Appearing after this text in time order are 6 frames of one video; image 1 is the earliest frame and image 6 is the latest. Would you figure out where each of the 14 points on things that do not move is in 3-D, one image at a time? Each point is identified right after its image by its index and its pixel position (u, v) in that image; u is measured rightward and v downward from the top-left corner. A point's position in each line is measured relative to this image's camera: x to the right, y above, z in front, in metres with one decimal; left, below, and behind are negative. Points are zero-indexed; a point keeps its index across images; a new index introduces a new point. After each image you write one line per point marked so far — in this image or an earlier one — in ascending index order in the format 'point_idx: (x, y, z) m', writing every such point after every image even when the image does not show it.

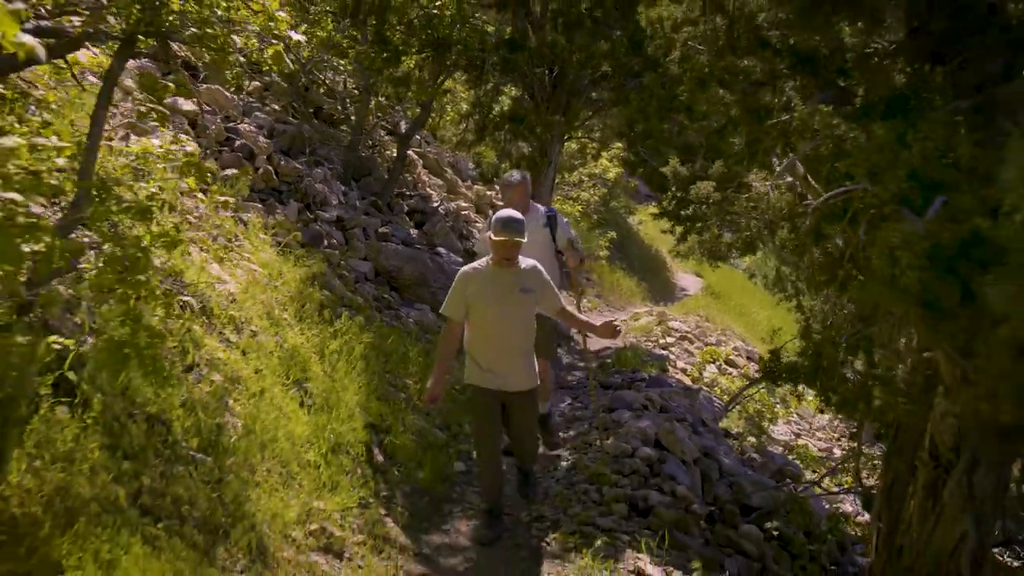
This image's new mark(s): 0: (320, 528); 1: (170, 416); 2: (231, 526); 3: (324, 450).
0: (-0.7, -0.9, +3.9) m
1: (-1.2, -0.4, +3.7) m
2: (-0.9, -0.8, +3.4) m
3: (-0.8, -0.7, +4.3) m
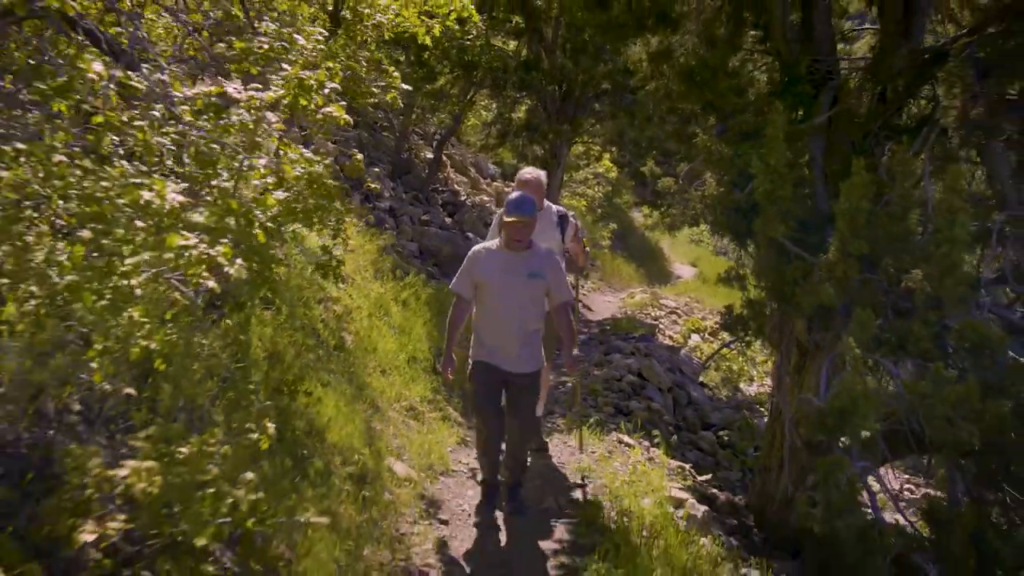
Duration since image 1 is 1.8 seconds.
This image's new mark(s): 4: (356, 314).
0: (-0.6, -0.6, +6.0) m
1: (-1.1, -0.2, +5.8) m
2: (-0.8, -0.5, +5.5) m
3: (-0.6, -0.4, +6.4) m
4: (-0.9, -0.1, +6.5) m
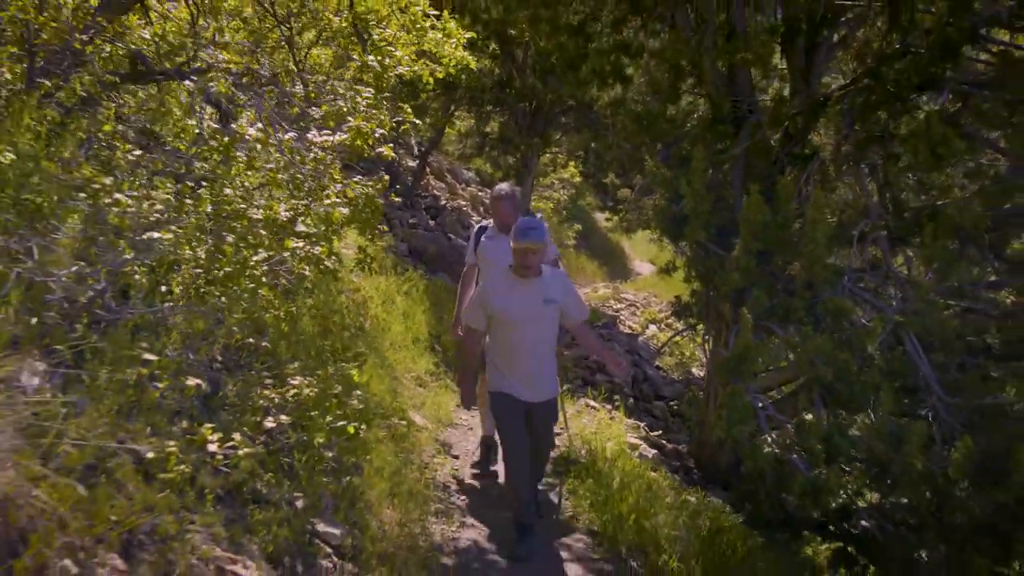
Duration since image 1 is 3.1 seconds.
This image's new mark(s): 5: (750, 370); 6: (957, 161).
0: (-0.7, -0.6, +7.4) m
1: (-1.1, -0.1, +7.2) m
2: (-0.9, -0.5, +6.9) m
3: (-0.7, -0.4, +7.9) m
4: (-1.0, -0.1, +7.9) m
5: (+1.2, -0.4, +5.1) m
6: (+2.1, +0.6, +5.0) m
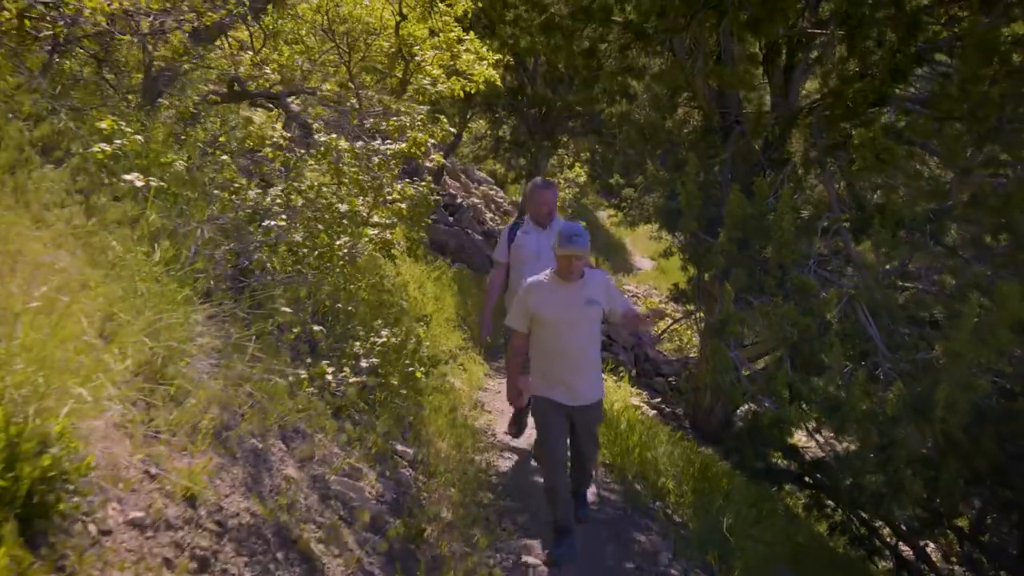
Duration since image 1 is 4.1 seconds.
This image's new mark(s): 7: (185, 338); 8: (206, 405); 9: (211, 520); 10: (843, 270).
0: (-0.5, -0.5, +8.5) m
1: (-1.0, 0.0, +8.3) m
2: (-0.7, -0.4, +8.1) m
3: (-0.6, -0.3, +9.0) m
4: (-0.9, 0.0, +9.1) m
5: (+1.3, -0.3, +6.3) m
6: (+2.3, +0.7, +6.2) m
7: (-1.1, -0.2, +3.6) m
8: (-1.0, -0.4, +3.4) m
9: (-0.9, -0.7, +3.0) m
10: (+2.0, +0.1, +6.4) m
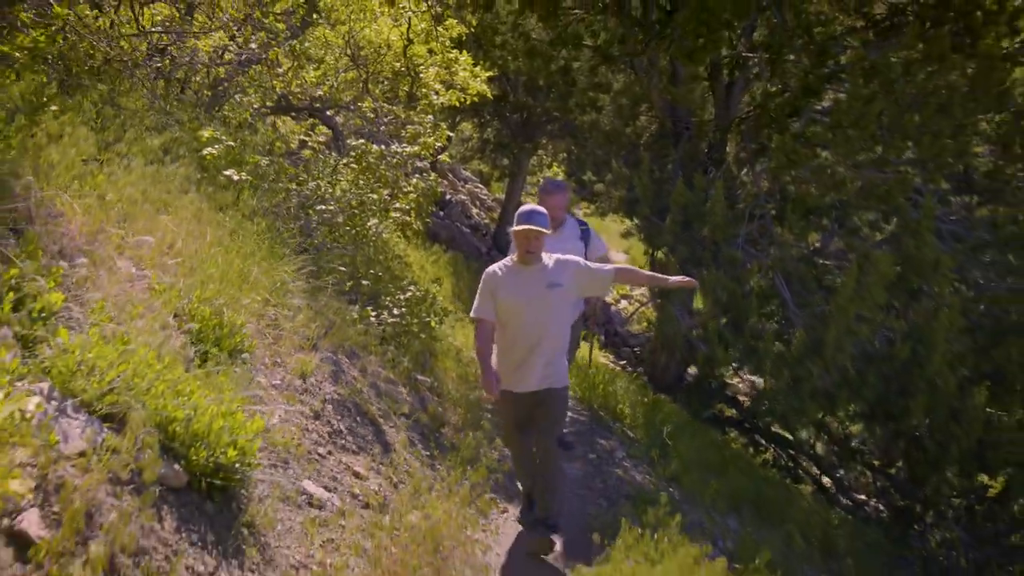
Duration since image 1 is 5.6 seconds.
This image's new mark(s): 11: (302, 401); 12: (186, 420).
0: (-0.6, -0.3, +10.2) m
1: (-1.1, +0.2, +10.0) m
2: (-0.8, -0.2, +9.7) m
3: (-0.7, -0.1, +10.7) m
4: (-1.0, +0.2, +10.7) m
5: (+1.3, -0.1, +8.0) m
6: (+2.2, +0.9, +7.8) m
7: (-1.1, 0.0, +5.3) m
8: (-1.0, -0.2, +5.0) m
9: (-0.9, -0.5, +4.6) m
10: (+1.9, +0.3, +8.1) m
11: (-0.9, -0.5, +4.4) m
12: (-1.0, -0.4, +3.4) m
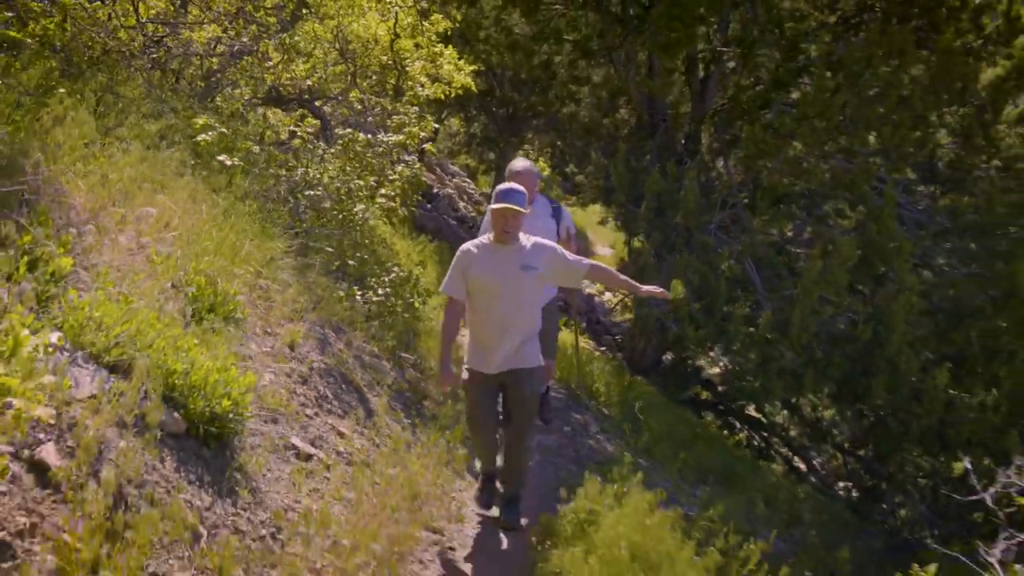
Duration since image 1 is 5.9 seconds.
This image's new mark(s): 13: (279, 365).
0: (-0.8, -0.1, +10.5) m
1: (-1.3, +0.3, +10.3) m
2: (-1.0, 0.0, +10.1) m
3: (-0.9, +0.1, +11.0) m
4: (-1.2, +0.4, +11.0) m
5: (+1.1, +0.1, +8.3) m
6: (+2.1, +1.1, +8.2) m
7: (-1.3, +0.1, +5.6) m
8: (-1.1, 0.0, +5.3) m
9: (-1.0, -0.3, +4.9) m
10: (+1.8, +0.4, +8.4) m
11: (-1.0, -0.4, +4.7) m
12: (-1.2, -0.3, +3.7) m
13: (-1.0, -0.3, +4.6) m
